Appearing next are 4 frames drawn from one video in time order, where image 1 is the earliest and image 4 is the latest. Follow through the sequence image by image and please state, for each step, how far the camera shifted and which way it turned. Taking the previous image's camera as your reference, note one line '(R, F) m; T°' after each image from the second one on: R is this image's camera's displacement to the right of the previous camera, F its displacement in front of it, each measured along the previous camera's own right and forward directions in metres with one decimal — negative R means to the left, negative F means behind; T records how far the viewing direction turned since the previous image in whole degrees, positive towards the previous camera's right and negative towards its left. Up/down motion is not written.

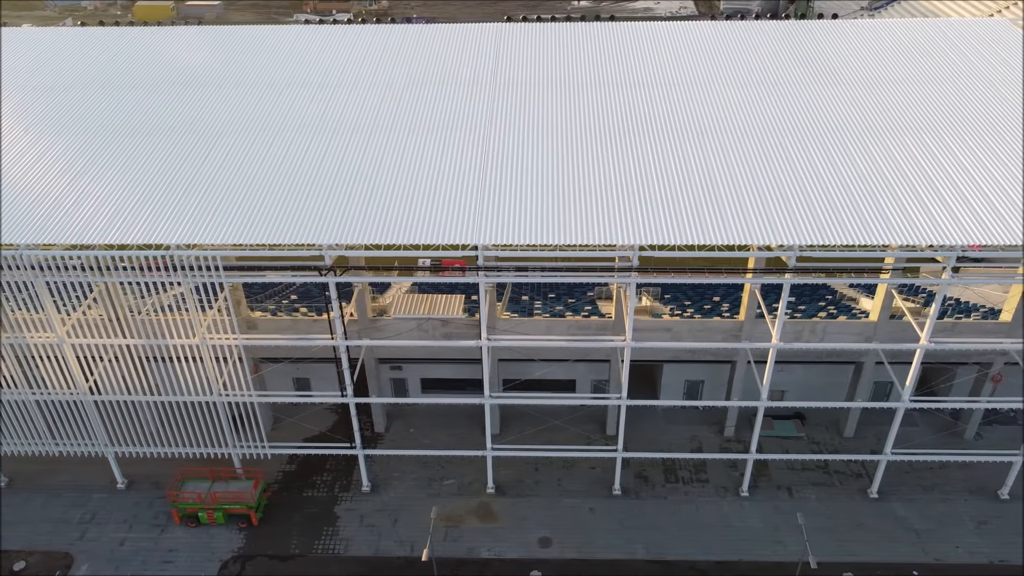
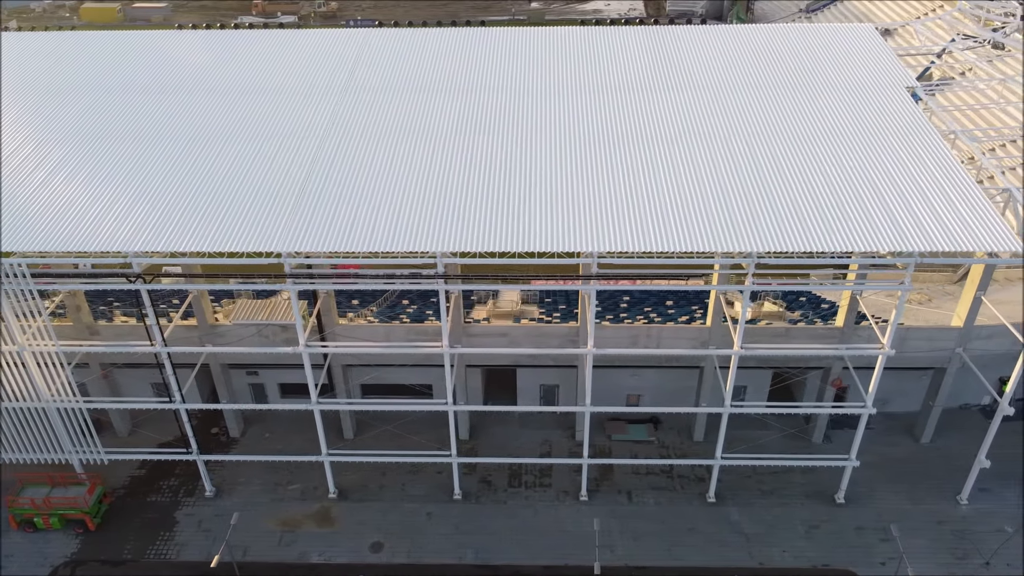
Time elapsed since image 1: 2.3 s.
(+6.1, -0.1) m; 0°
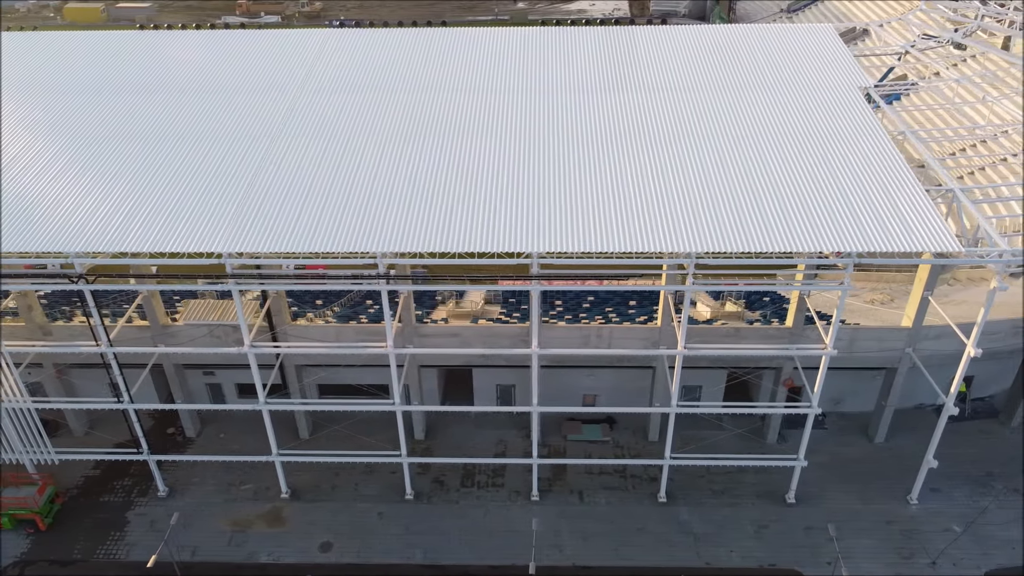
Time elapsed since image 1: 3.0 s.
(+1.8, 0.0) m; 0°
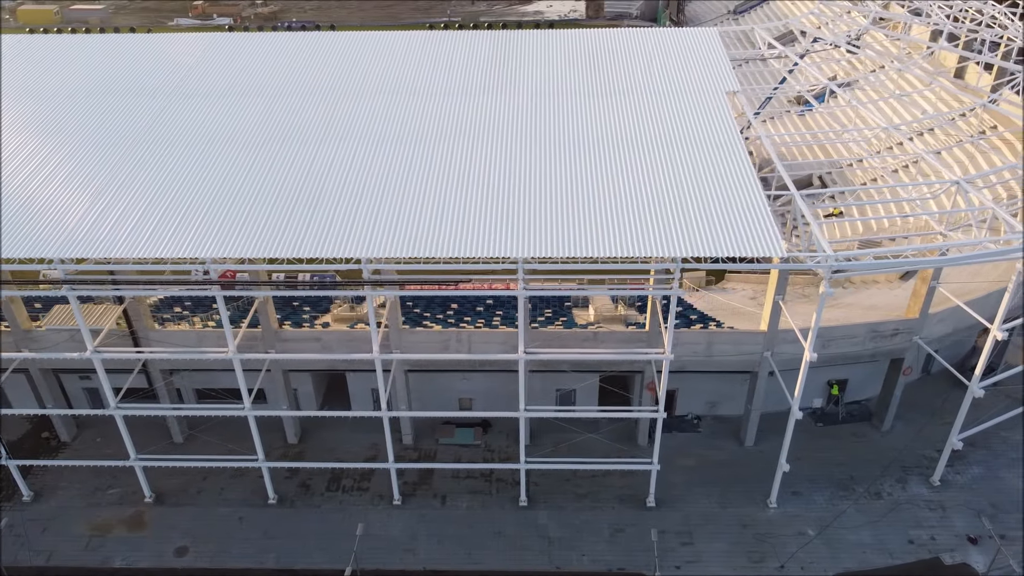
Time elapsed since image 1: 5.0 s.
(+5.3, -0.1) m; 0°
